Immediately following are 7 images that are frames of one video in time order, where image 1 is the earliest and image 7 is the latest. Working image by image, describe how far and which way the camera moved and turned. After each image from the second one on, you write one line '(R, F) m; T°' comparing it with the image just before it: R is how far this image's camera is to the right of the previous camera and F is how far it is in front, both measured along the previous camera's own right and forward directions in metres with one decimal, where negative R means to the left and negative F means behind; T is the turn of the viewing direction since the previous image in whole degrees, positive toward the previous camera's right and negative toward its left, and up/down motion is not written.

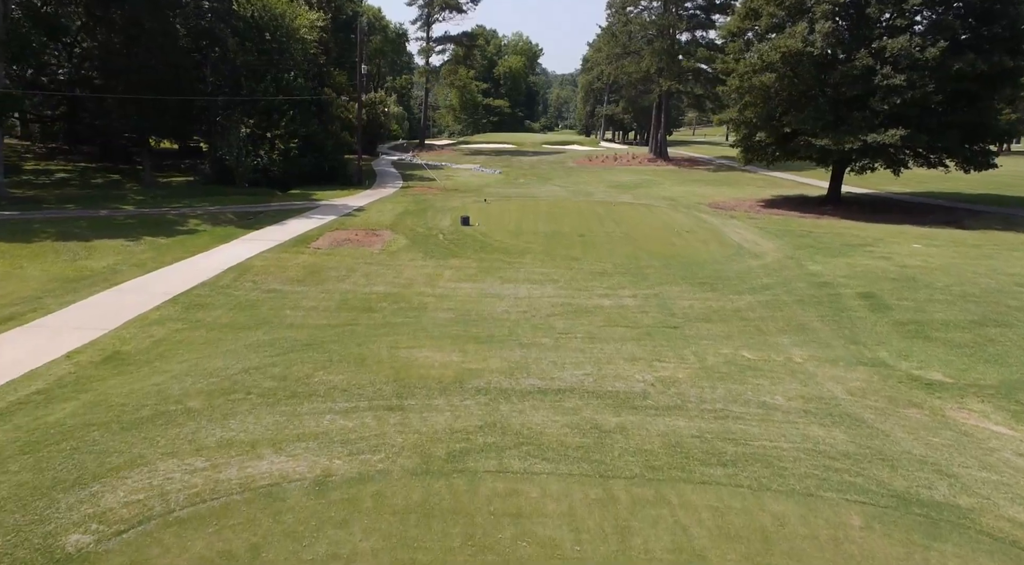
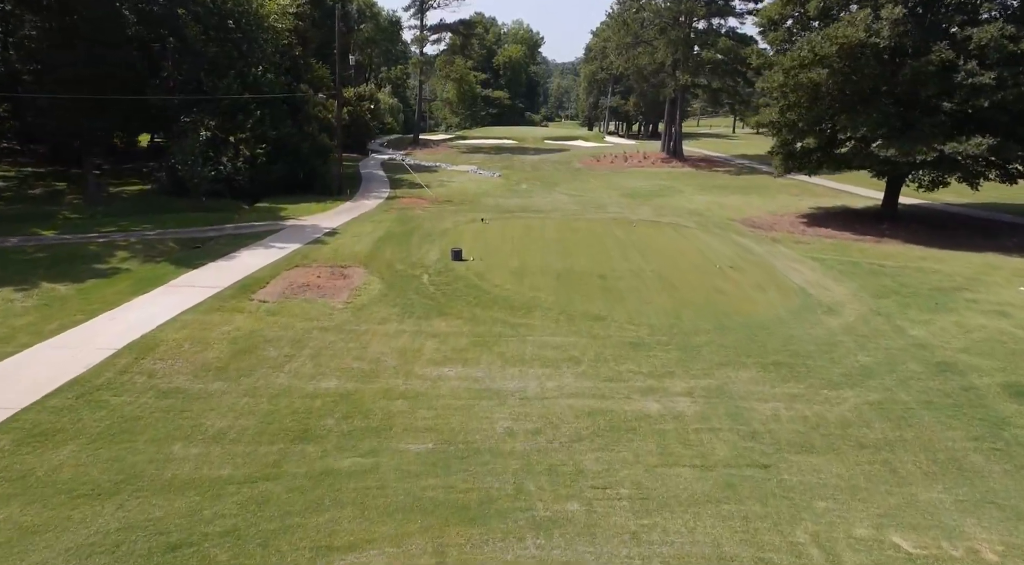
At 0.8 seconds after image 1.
(-0.1, +3.5) m; 0°
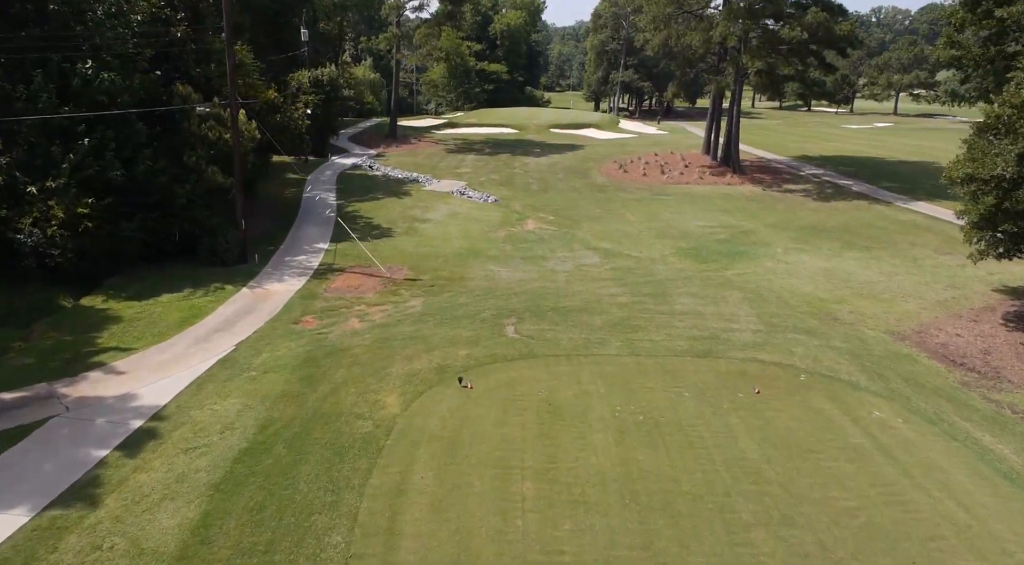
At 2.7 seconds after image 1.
(-0.1, +9.4) m; 0°
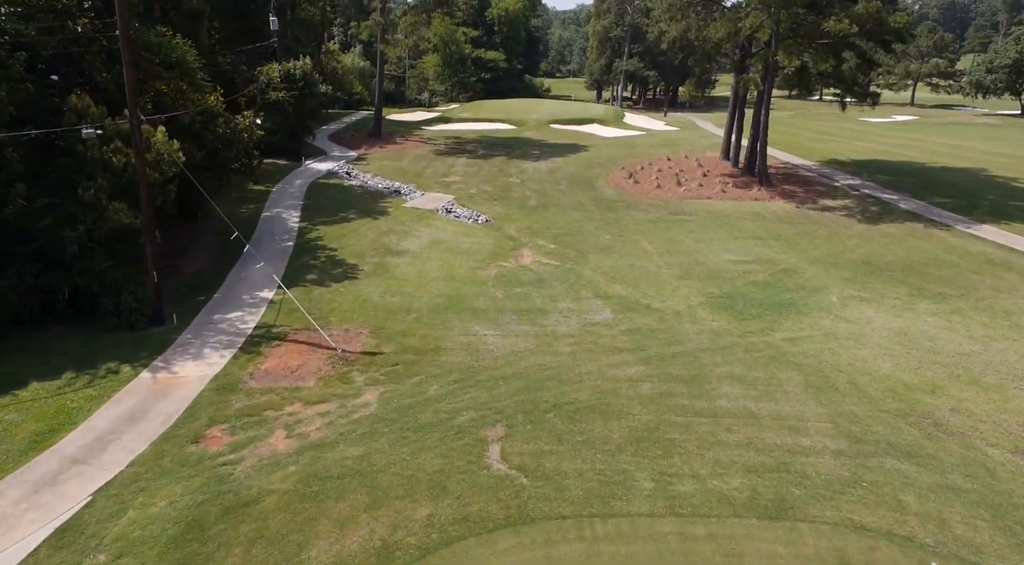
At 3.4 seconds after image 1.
(+0.2, +3.6) m; 0°
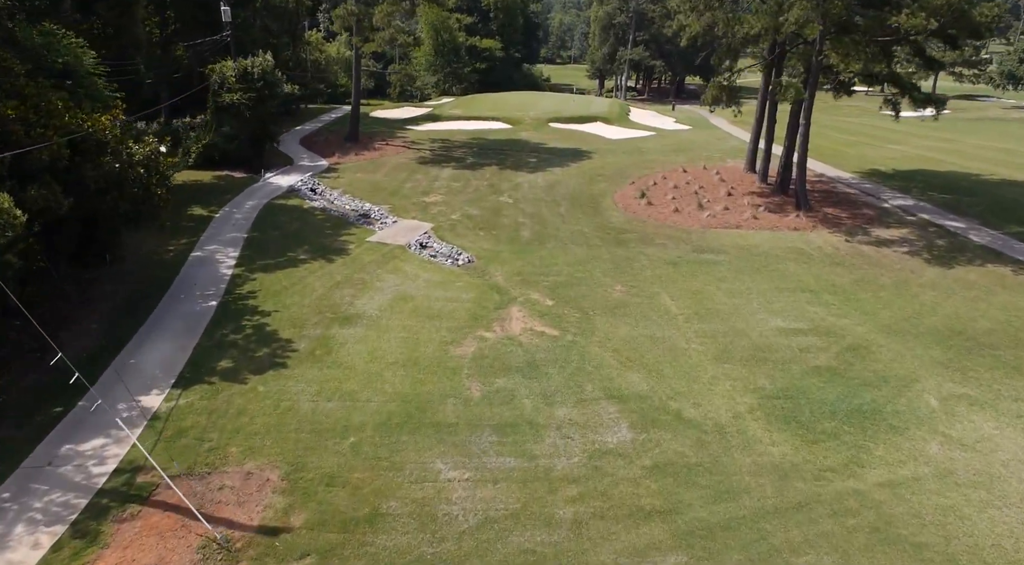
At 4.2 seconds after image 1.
(+0.3, +4.1) m; 0°
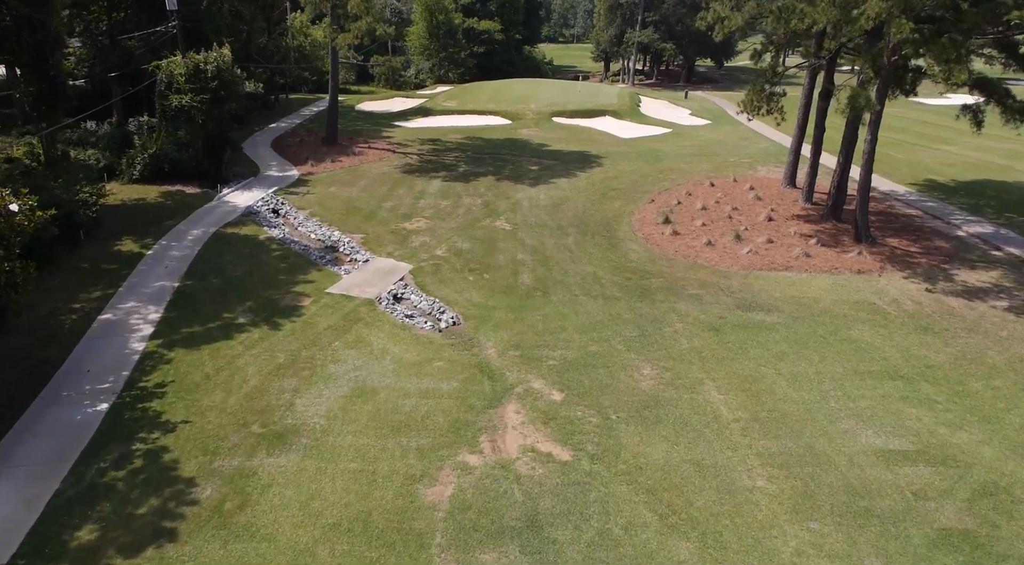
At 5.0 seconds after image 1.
(+0.1, +3.8) m; 0°
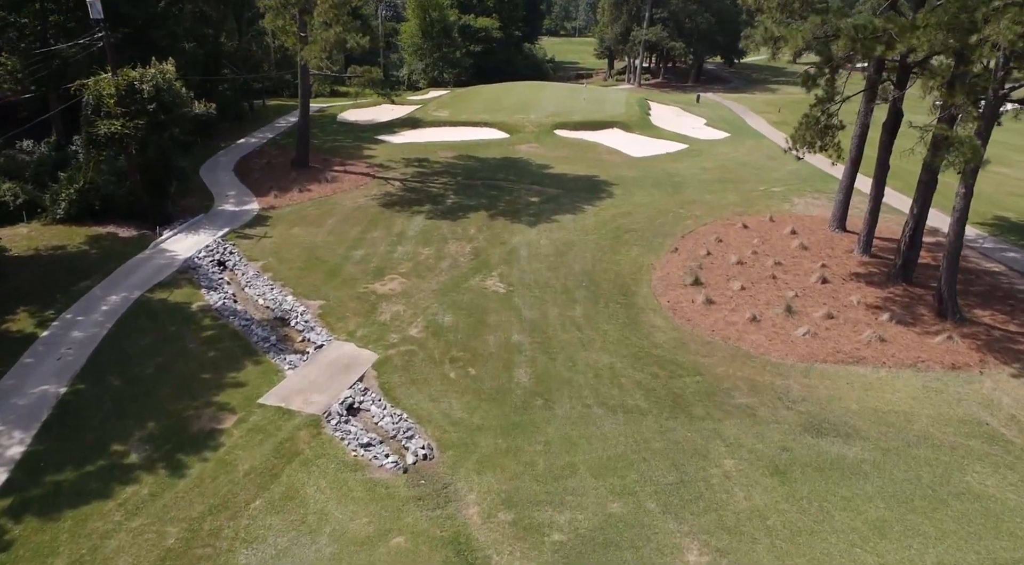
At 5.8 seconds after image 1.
(+0.1, +3.7) m; 0°
